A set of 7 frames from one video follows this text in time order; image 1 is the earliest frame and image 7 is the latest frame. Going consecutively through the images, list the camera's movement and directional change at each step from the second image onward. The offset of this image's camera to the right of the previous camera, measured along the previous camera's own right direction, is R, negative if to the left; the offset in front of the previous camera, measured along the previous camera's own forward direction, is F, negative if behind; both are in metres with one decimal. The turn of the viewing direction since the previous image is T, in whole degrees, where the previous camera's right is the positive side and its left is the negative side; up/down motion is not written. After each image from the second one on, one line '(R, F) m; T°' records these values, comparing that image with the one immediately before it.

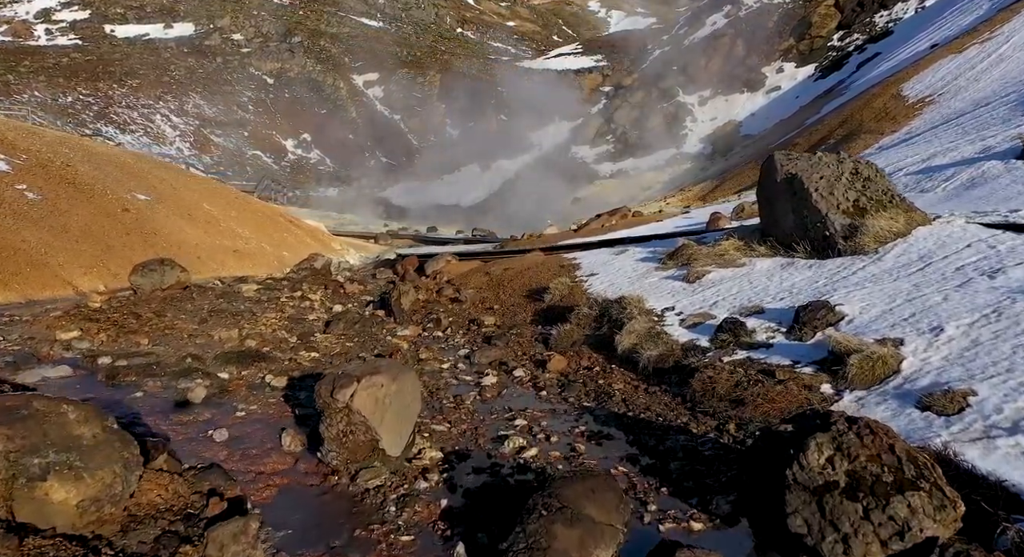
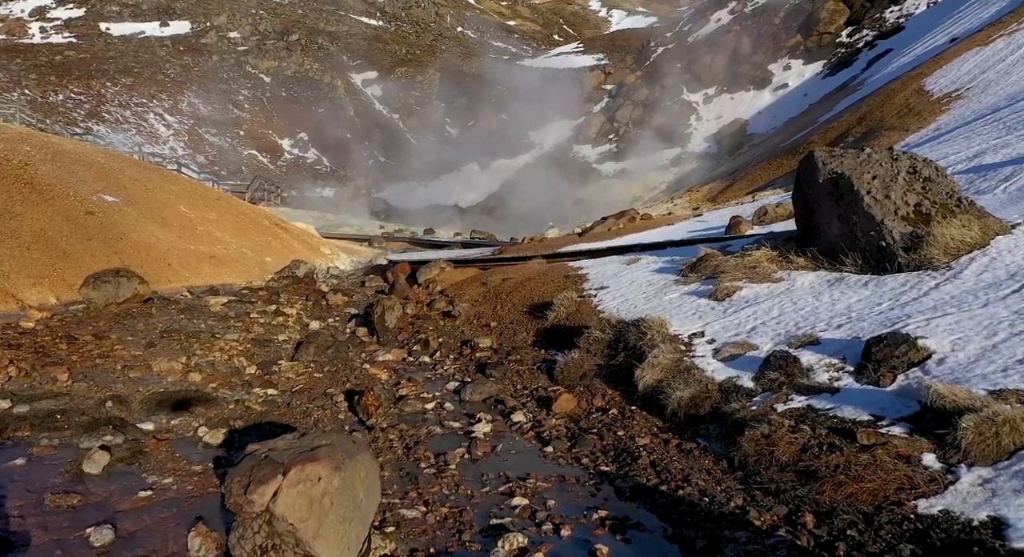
(0.0, +1.2) m; 0°
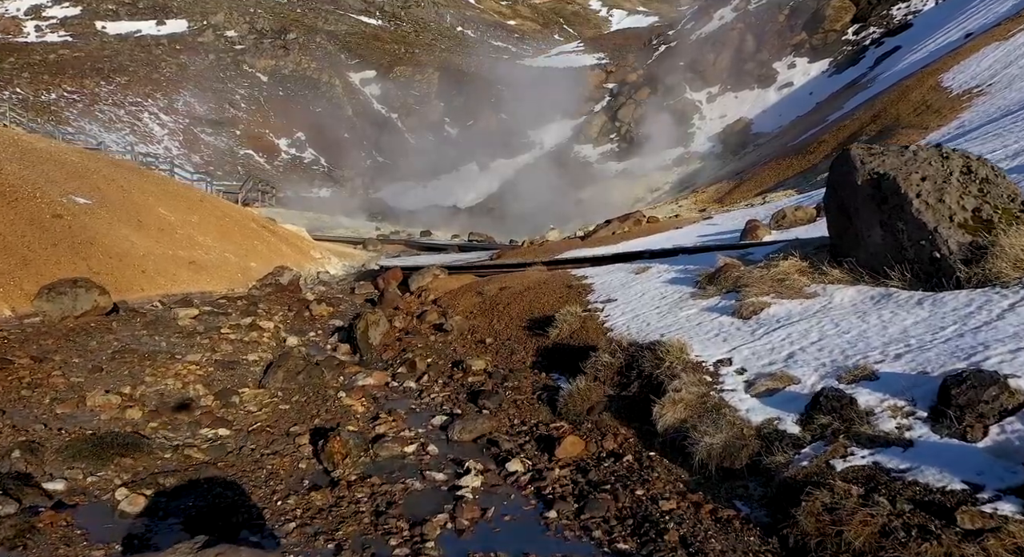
(0.0, +0.9) m; 0°
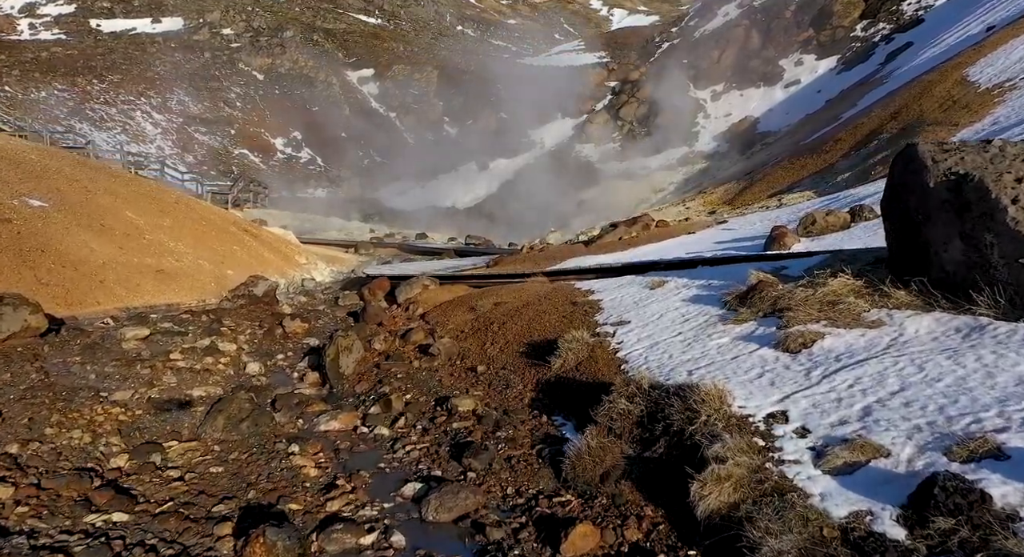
(0.0, +1.2) m; 0°
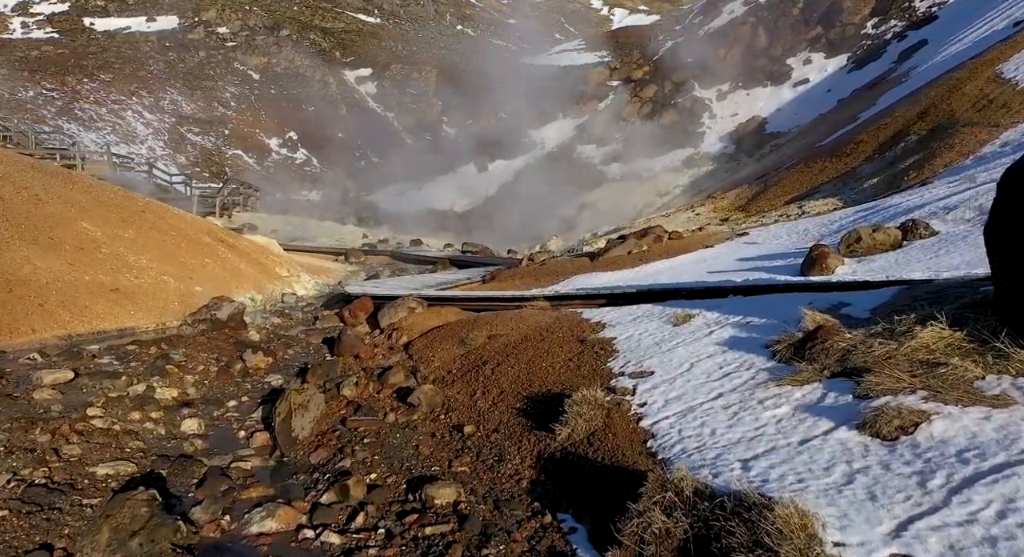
(0.0, +1.3) m; 0°
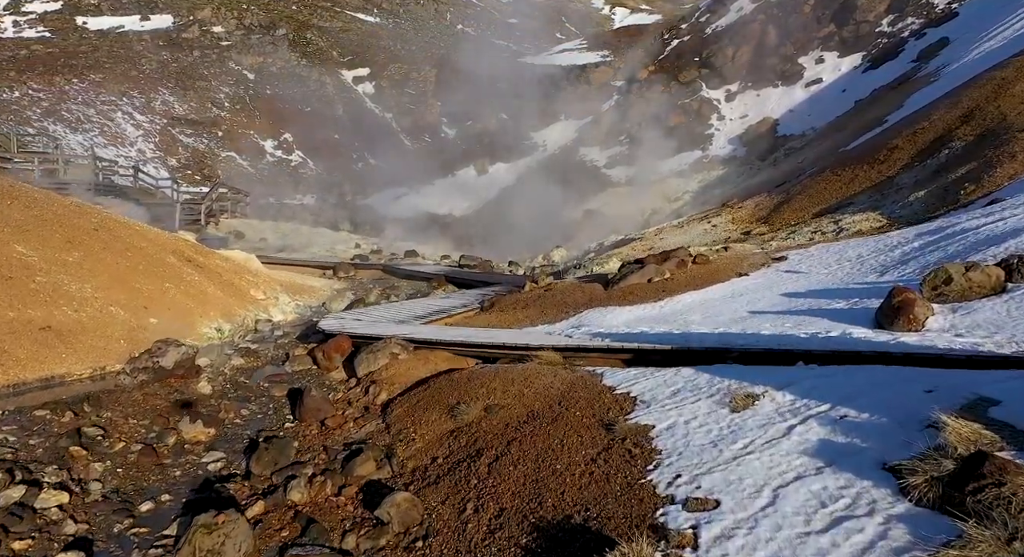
(0.0, +1.7) m; 0°
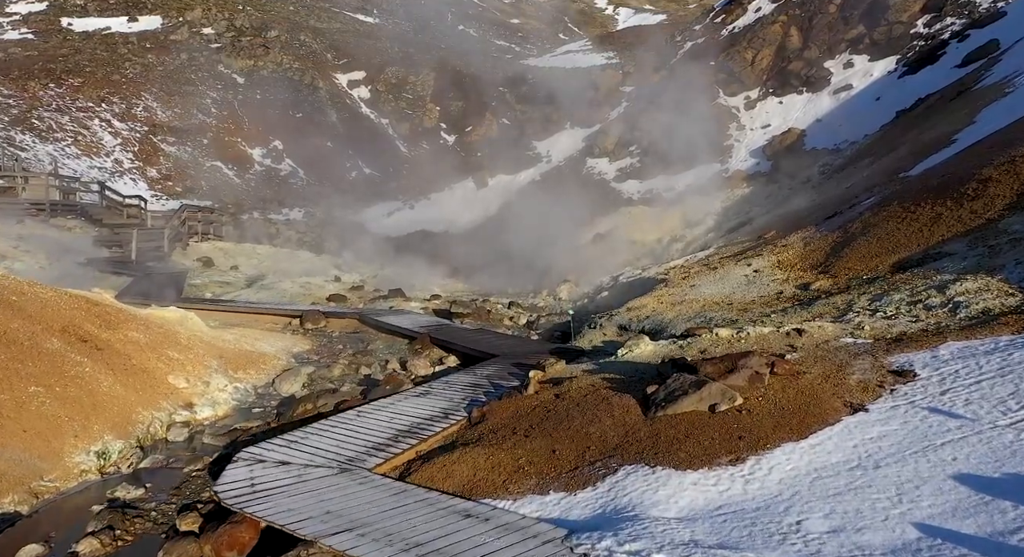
(+0.1, +3.5) m; 0°
